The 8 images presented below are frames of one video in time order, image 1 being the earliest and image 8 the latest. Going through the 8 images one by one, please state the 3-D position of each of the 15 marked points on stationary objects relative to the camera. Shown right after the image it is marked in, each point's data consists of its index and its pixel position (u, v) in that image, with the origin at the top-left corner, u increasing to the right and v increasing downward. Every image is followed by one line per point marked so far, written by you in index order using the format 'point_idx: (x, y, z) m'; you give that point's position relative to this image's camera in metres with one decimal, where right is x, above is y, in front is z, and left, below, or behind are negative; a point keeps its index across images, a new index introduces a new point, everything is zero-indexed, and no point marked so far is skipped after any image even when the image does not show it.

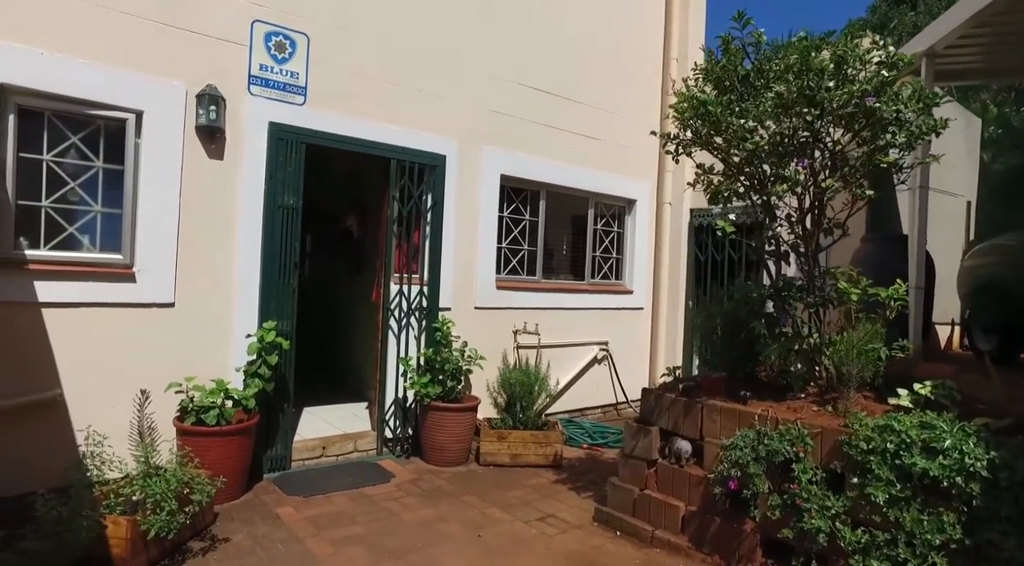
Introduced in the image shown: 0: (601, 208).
0: (+1.0, +0.8, +7.0) m
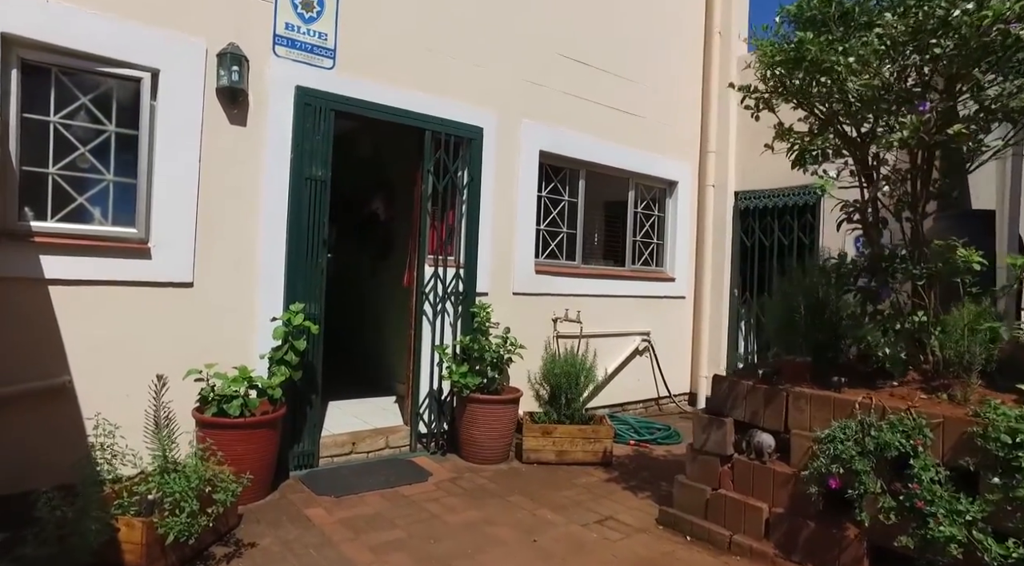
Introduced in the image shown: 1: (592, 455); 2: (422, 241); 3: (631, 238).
0: (+1.4, +1.0, +6.6) m
1: (+0.6, -1.3, +4.6) m
2: (-0.7, +0.3, +4.7) m
3: (+1.2, +0.5, +6.5) m
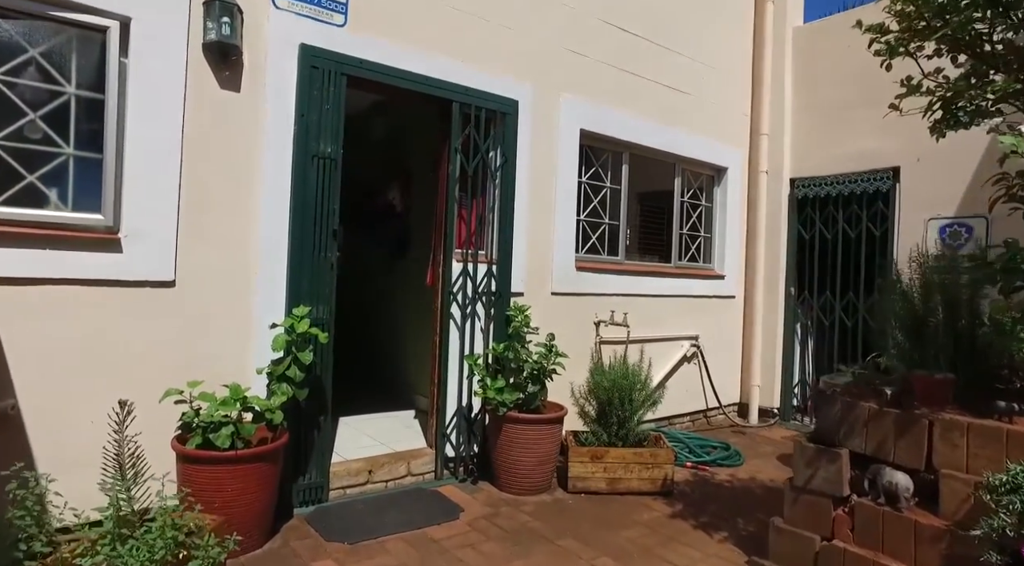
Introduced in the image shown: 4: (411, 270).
0: (+1.7, +1.0, +5.9) m
1: (+0.8, -1.2, +3.9) m
2: (-0.4, +0.3, +4.0) m
3: (+1.5, +0.5, +5.8) m
4: (-0.9, +0.1, +5.3) m
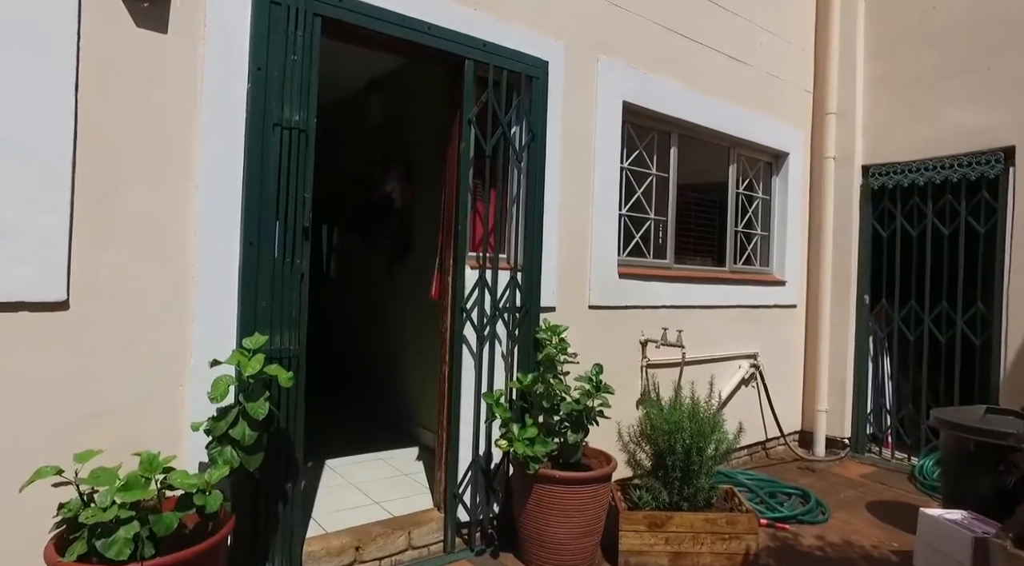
0: (+1.8, +0.9, +5.0) m
1: (+1.0, -1.3, +2.9) m
2: (-0.2, +0.3, +3.1) m
3: (+1.7, +0.4, +4.8) m
4: (-0.7, +0.1, +4.4) m
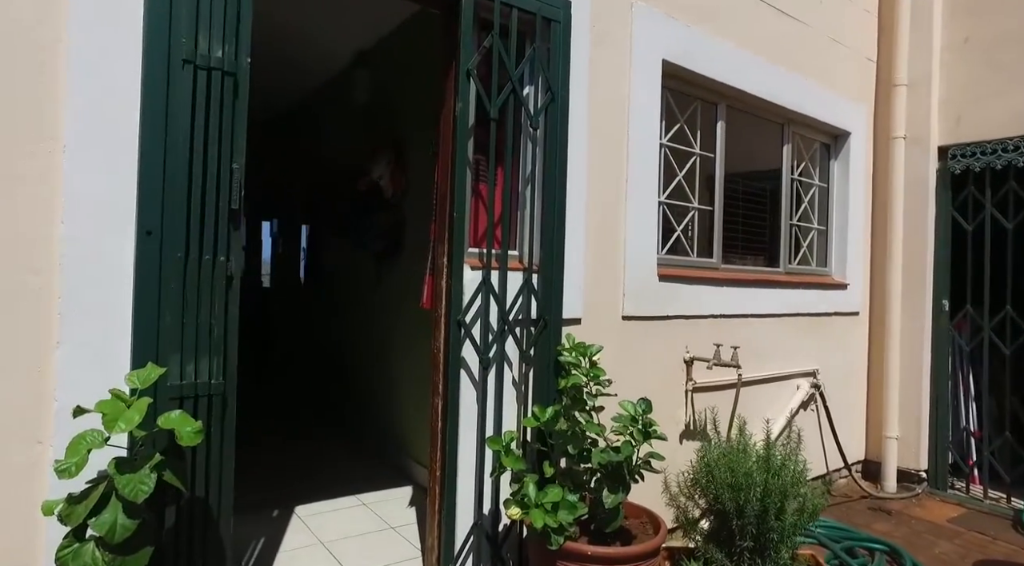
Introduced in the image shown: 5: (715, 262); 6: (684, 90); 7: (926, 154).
0: (+1.9, +0.9, +4.2) m
1: (+1.1, -1.3, +2.1) m
2: (-0.2, +0.3, +2.4) m
3: (+1.8, +0.4, +4.1) m
4: (-0.6, 0.0, +3.7) m
5: (+1.1, +0.1, +3.6) m
6: (+1.0, +1.0, +3.4) m
7: (+2.8, +0.9, +4.2) m
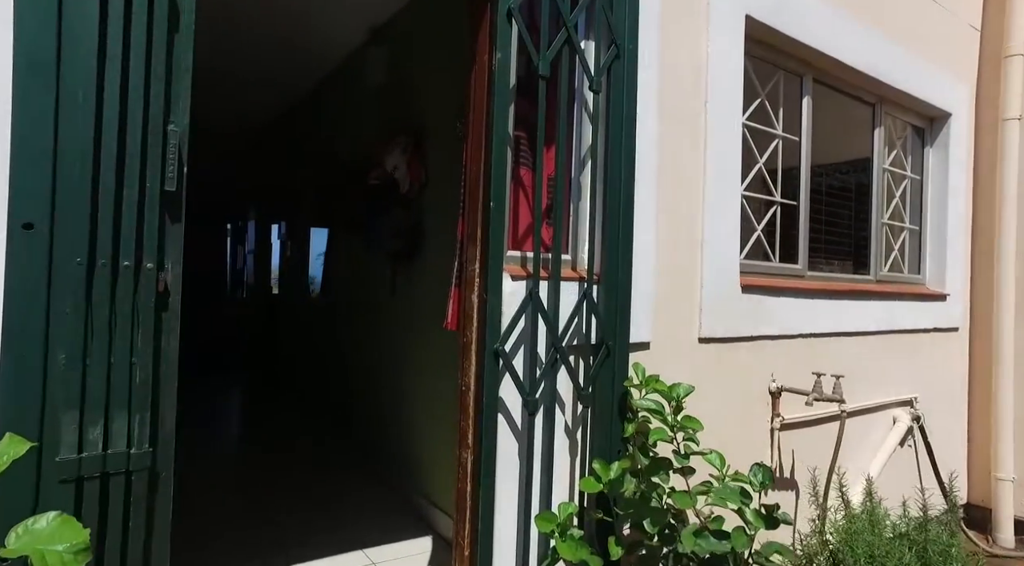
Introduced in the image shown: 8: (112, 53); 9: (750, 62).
0: (+2.1, +0.9, +3.5) m
1: (+1.2, -1.4, +1.5) m
2: (0.0, +0.2, +1.8) m
3: (+2.0, +0.3, +3.4) m
4: (-0.4, 0.0, +3.1) m
5: (+1.3, +0.1, +2.9) m
6: (+1.1, +1.0, +2.8) m
7: (+3.0, +0.8, +3.5) m
8: (-0.7, +0.4, +1.1) m
9: (+1.0, +1.0, +2.7) m
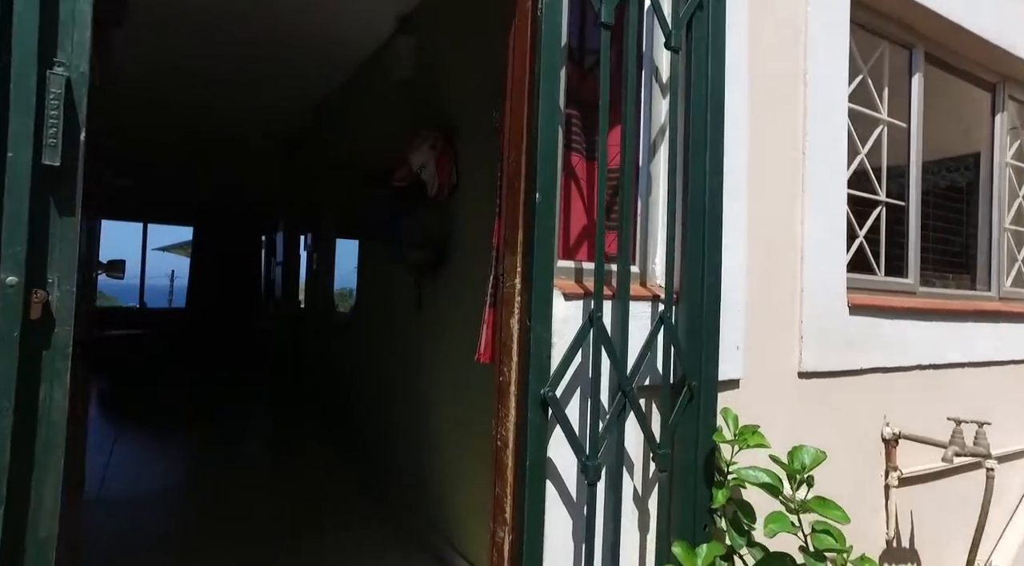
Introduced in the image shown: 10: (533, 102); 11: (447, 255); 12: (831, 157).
0: (+2.3, +0.8, +2.9) m
1: (+1.3, -1.4, +0.9) m
2: (+0.1, +0.2, +1.3) m
3: (+2.2, +0.3, +2.8) m
4: (-0.2, -0.1, +2.6) m
5: (+1.5, 0.0, +2.3) m
6: (+1.3, +0.9, +2.3) m
7: (+3.2, +0.7, +2.9) m
8: (-0.6, +0.4, +0.7) m
9: (+1.2, +0.9, +2.2) m
10: (0.0, +0.4, +1.4) m
11: (-0.3, +0.1, +2.8) m
12: (+1.0, +0.4, +1.9) m
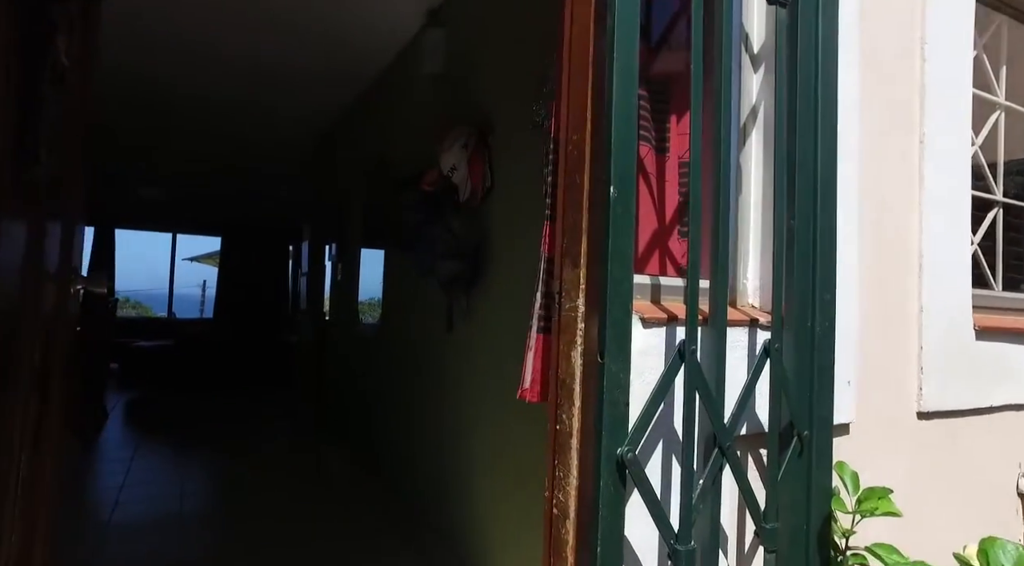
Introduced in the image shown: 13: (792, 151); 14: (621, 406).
0: (+2.5, +0.7, +2.5) m
1: (+1.4, -1.4, +0.5) m
2: (+0.2, +0.1, +1.0) m
3: (+2.4, +0.2, +2.4) m
4: (-0.1, -0.2, +2.3) m
5: (+1.7, -0.1, +2.0) m
6: (+1.5, +0.9, +1.9) m
7: (+3.4, +0.7, +2.4) m
8: (-0.6, +0.4, +0.4) m
9: (+1.3, +0.8, +1.8) m
10: (+0.1, +0.4, +1.0) m
11: (-0.1, +0.1, +2.5) m
12: (+1.1, +0.4, +1.5) m
13: (+0.5, +0.2, +1.2) m
14: (+0.2, -0.2, +0.9) m
